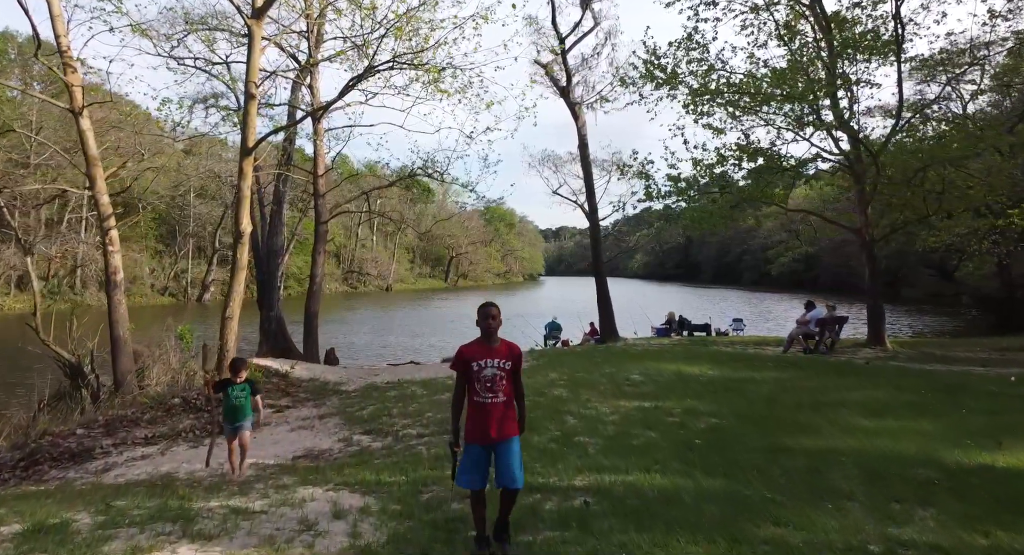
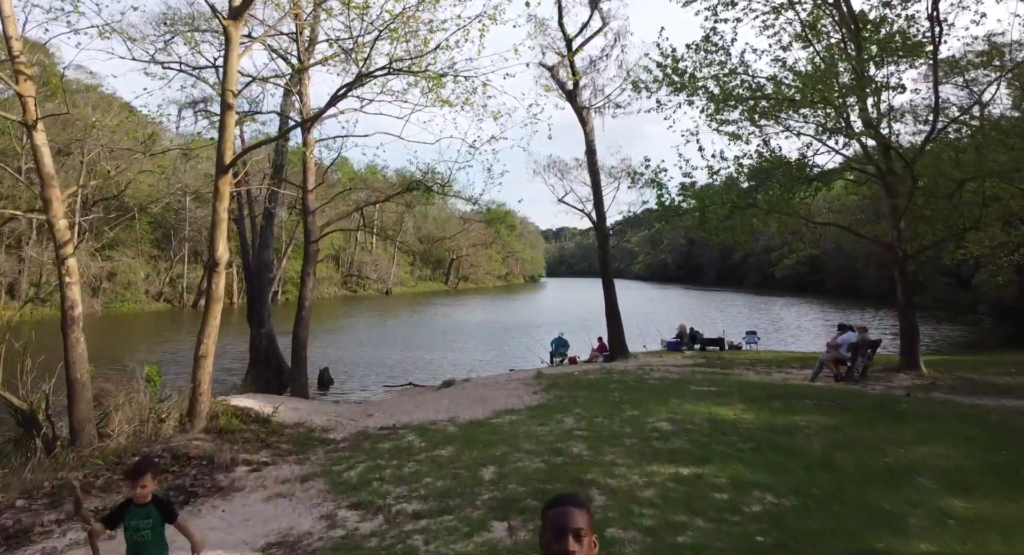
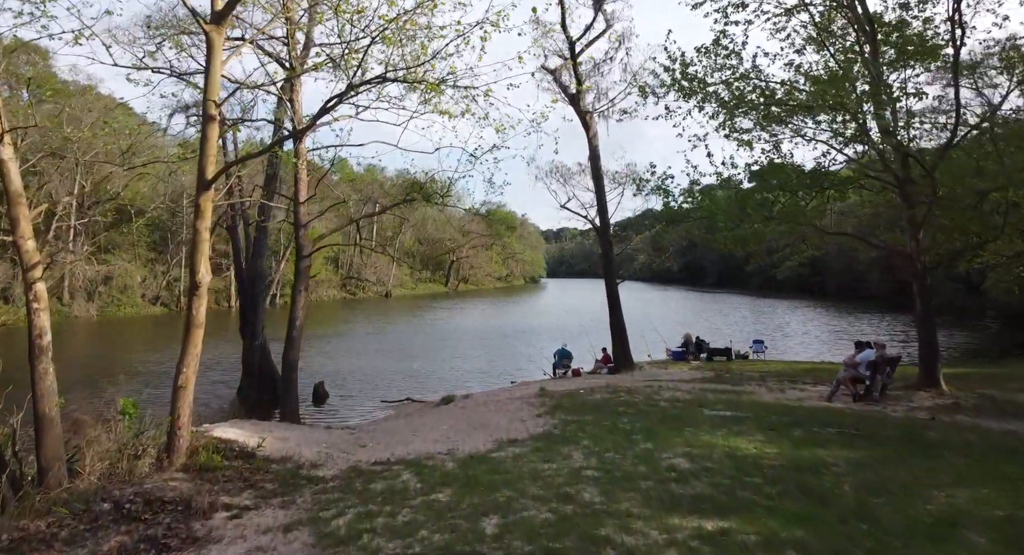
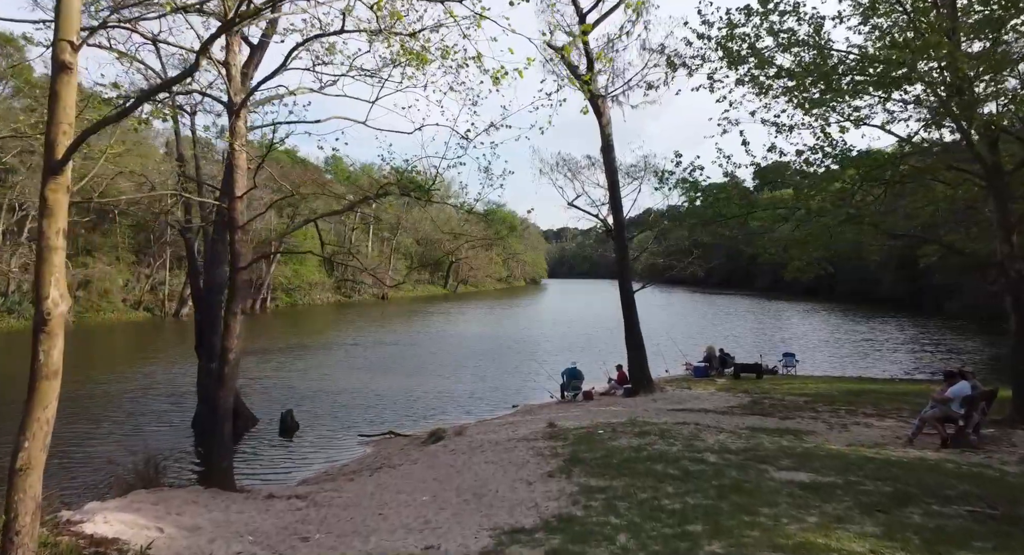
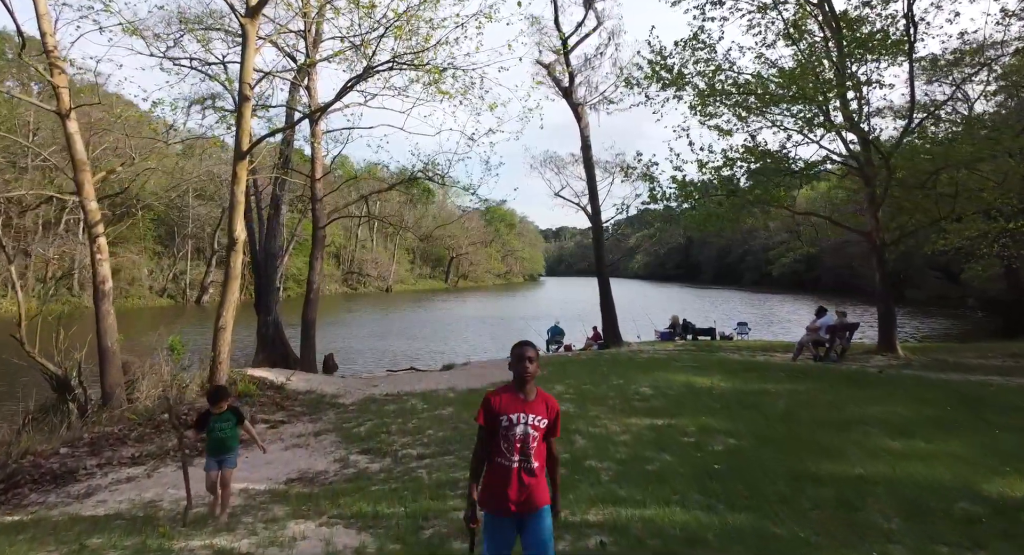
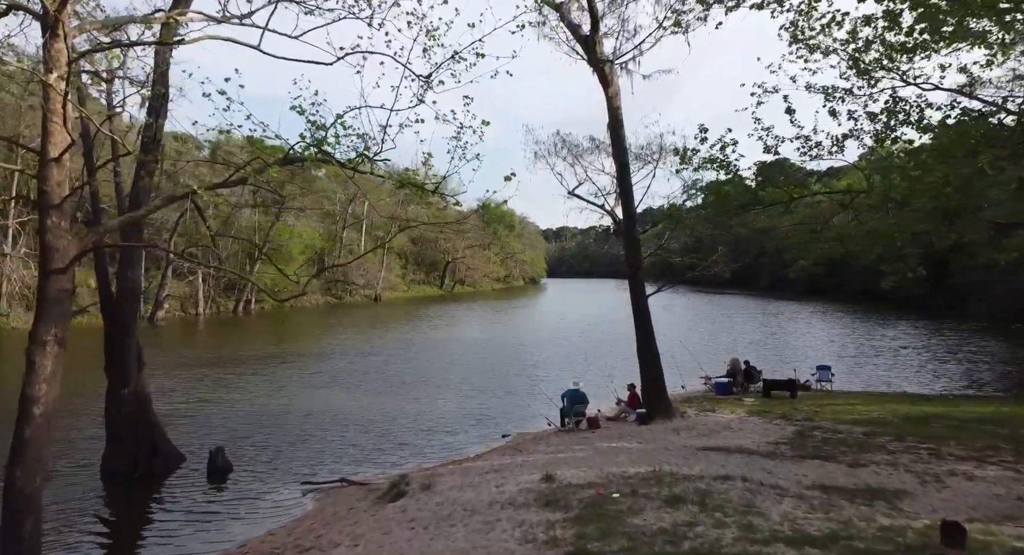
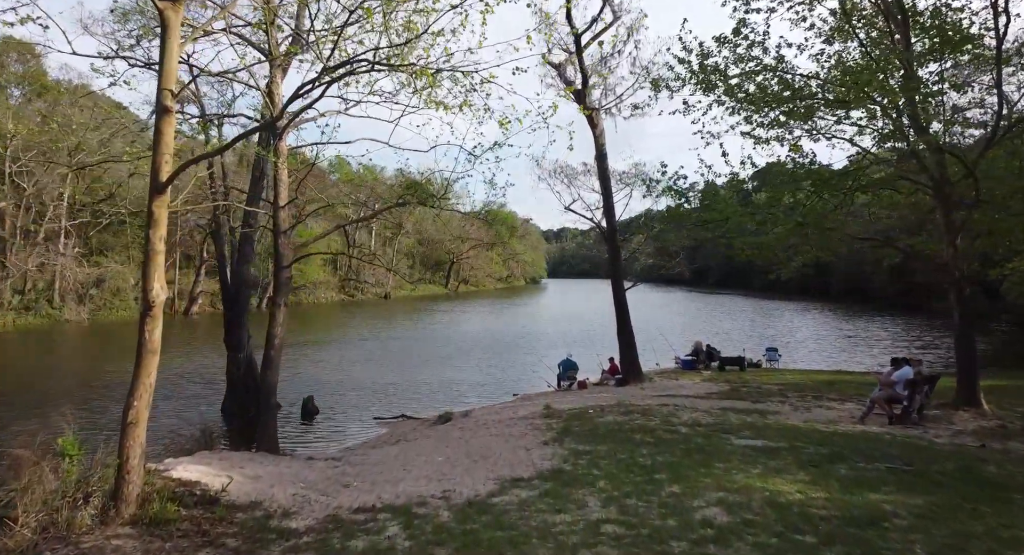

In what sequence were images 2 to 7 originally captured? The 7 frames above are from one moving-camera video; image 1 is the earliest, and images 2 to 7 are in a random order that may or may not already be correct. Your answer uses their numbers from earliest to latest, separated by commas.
5, 2, 3, 7, 4, 6
